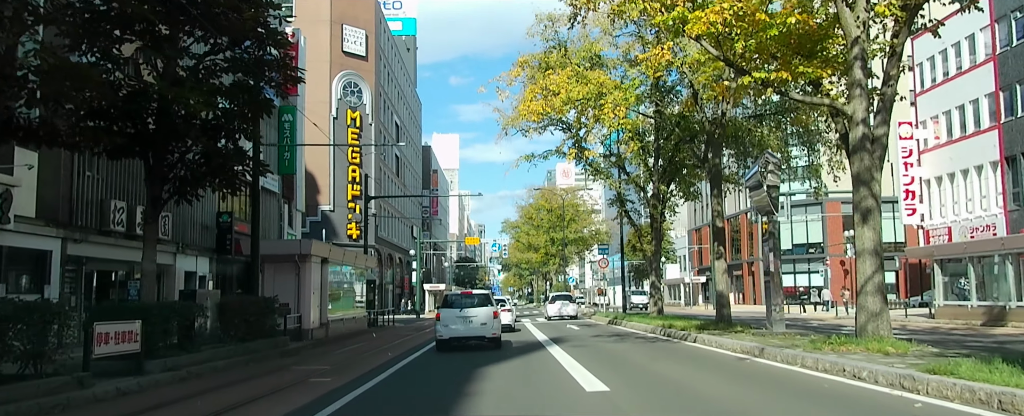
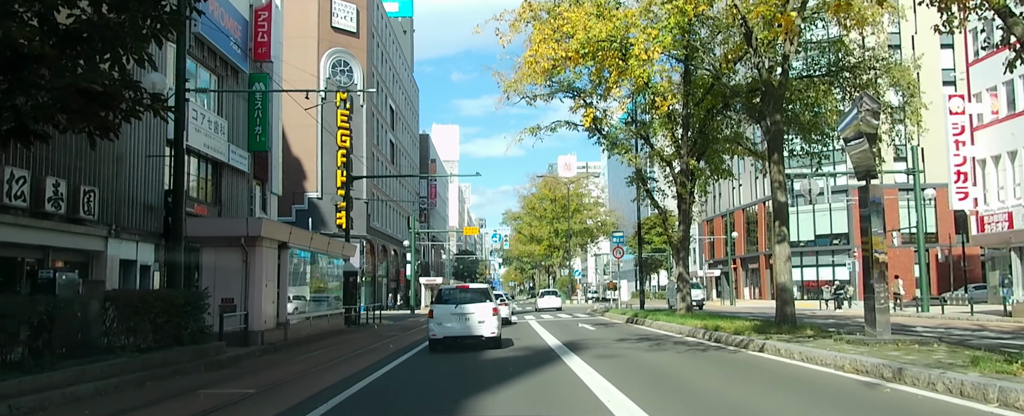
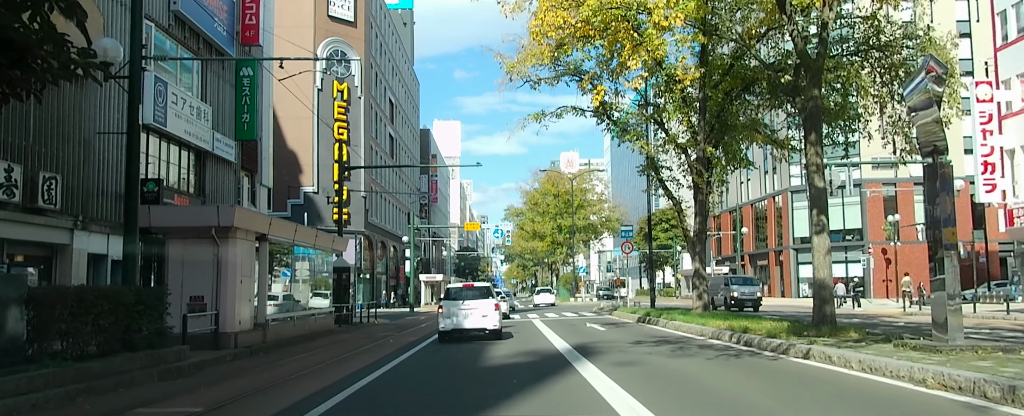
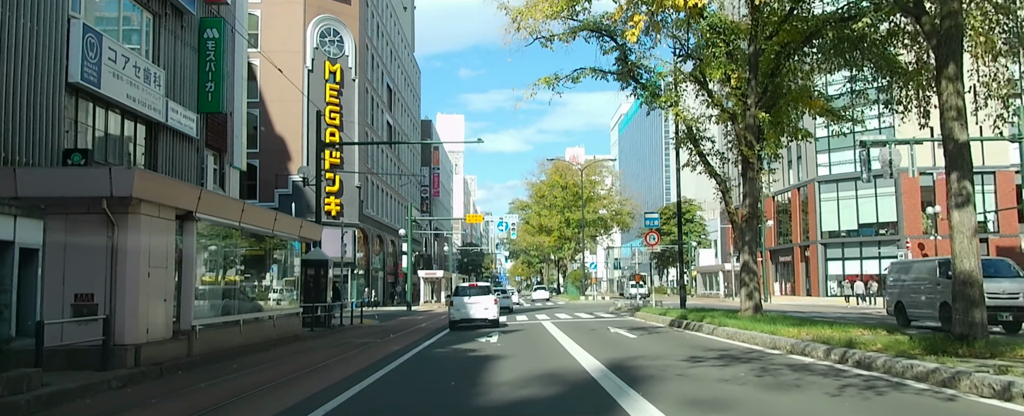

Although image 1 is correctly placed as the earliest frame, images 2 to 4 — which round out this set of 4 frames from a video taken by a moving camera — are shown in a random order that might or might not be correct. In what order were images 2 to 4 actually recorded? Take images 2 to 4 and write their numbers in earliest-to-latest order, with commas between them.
2, 3, 4
